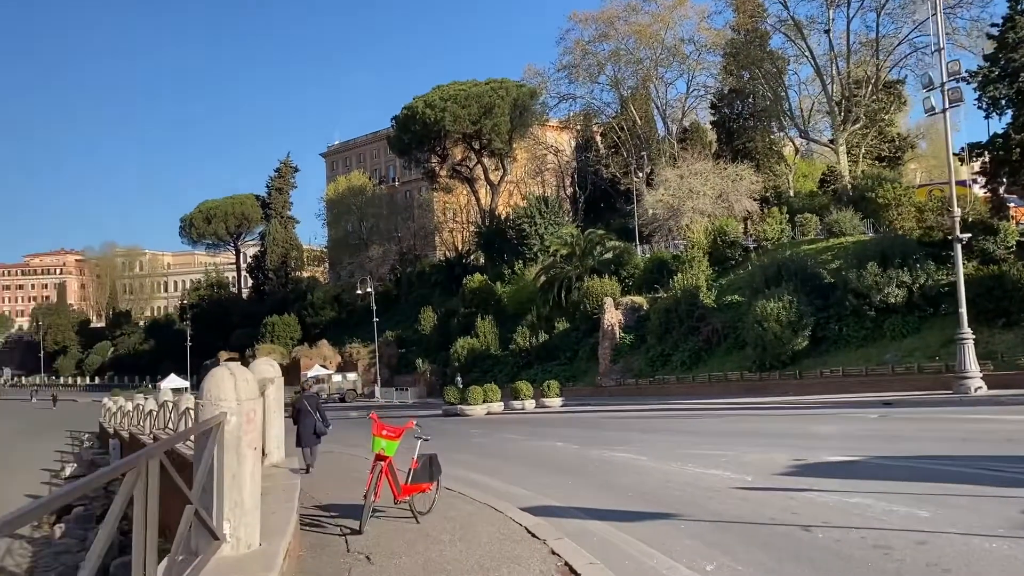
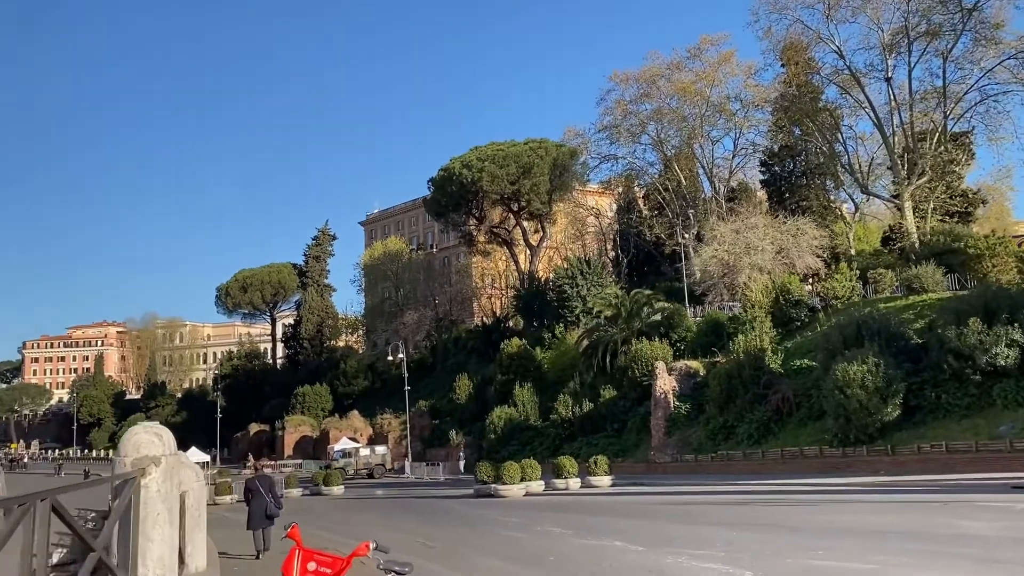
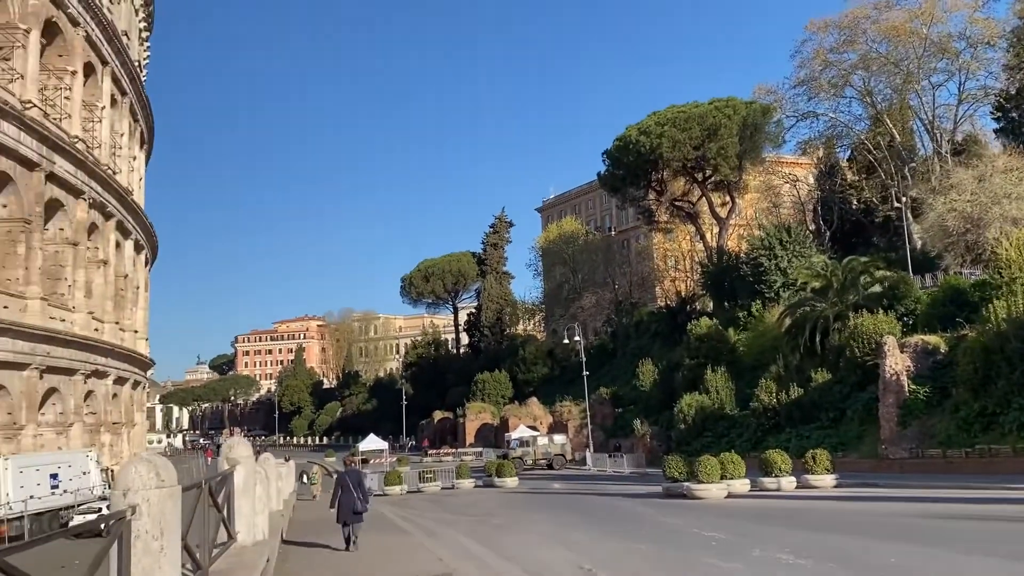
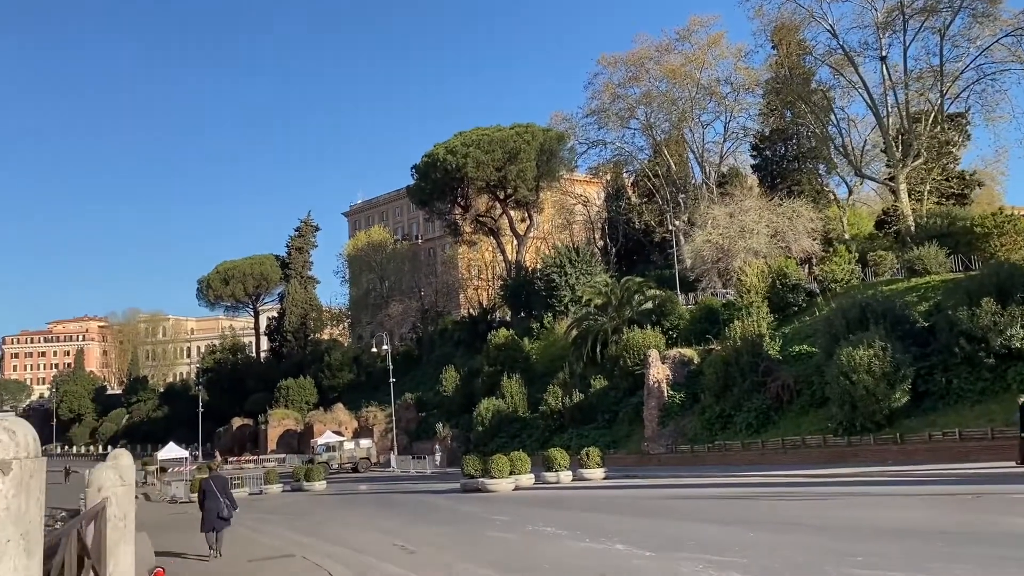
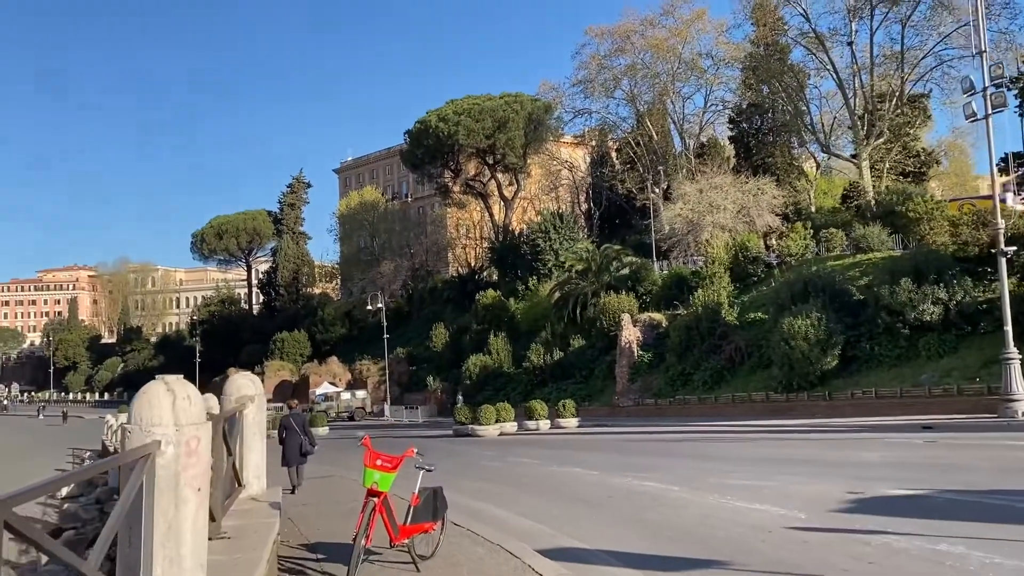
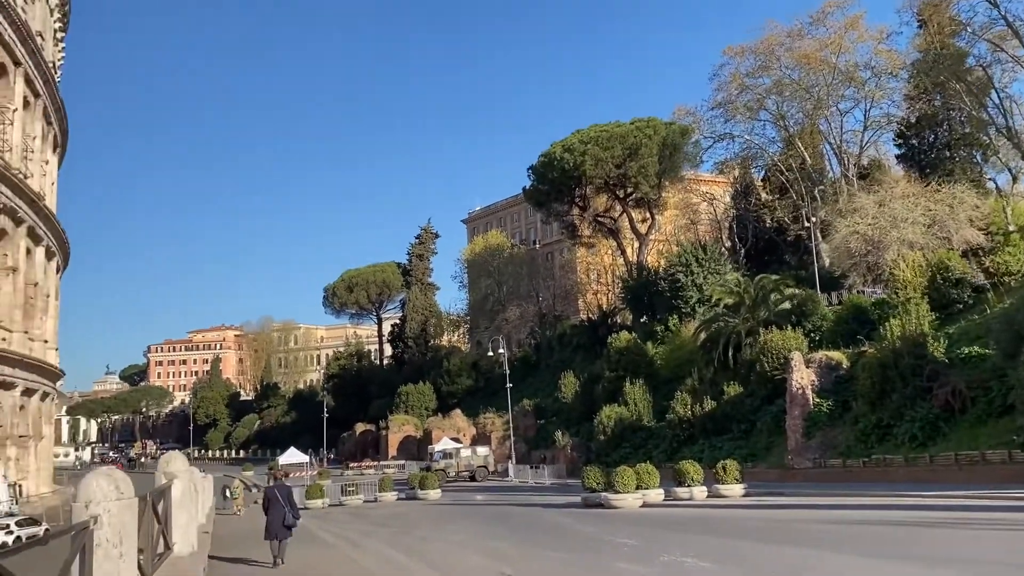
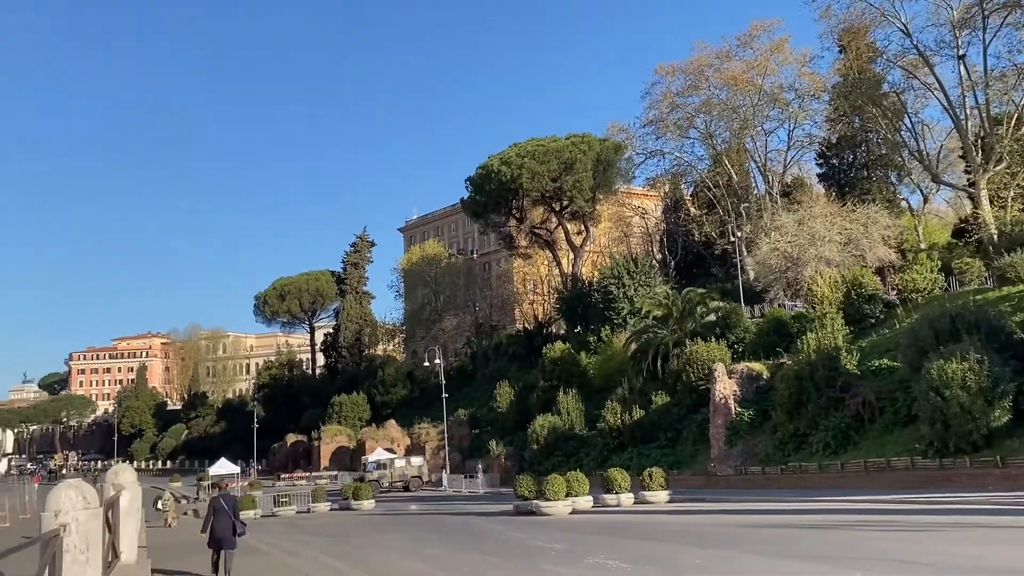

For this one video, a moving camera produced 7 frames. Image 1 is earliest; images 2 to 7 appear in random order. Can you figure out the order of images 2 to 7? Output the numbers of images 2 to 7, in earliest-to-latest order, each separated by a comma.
5, 2, 4, 7, 6, 3
